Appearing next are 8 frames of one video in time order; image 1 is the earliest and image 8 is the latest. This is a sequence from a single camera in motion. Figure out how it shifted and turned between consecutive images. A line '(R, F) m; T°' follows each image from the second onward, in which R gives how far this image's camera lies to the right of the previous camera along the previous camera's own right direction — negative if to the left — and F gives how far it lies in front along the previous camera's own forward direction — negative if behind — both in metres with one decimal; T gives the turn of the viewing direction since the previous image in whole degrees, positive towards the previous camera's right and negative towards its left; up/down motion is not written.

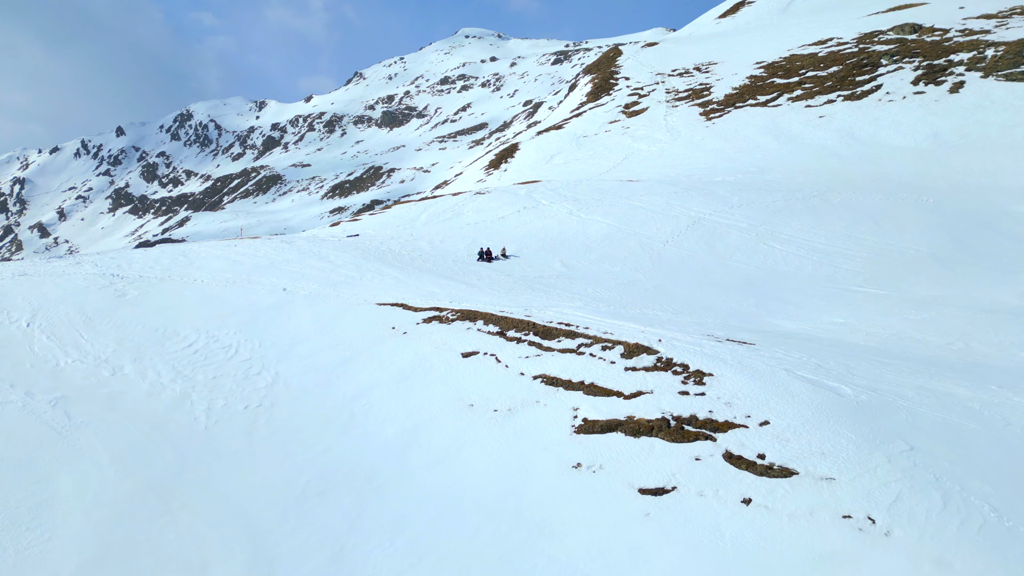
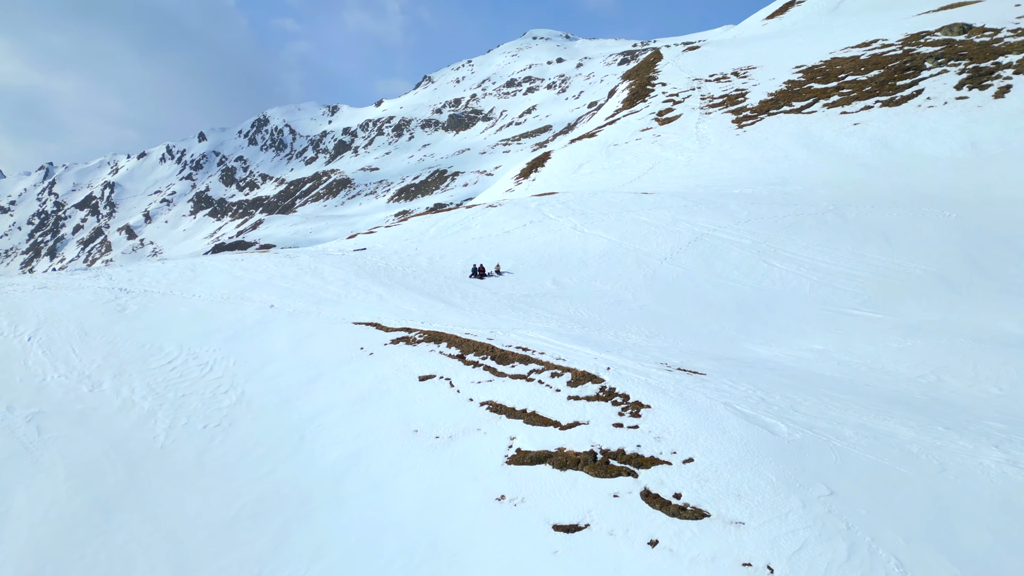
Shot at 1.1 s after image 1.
(+2.4, 0.0) m; -4°
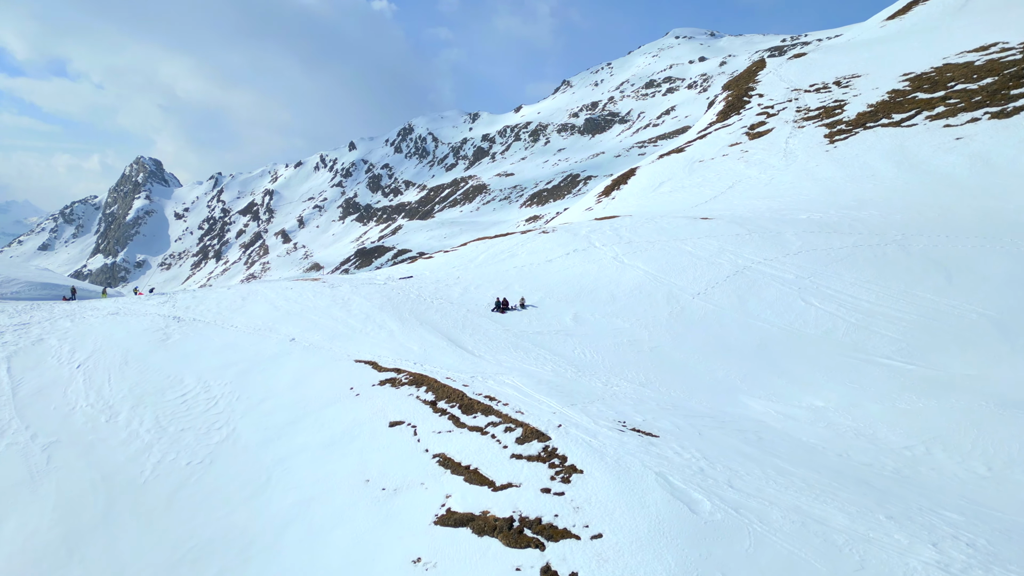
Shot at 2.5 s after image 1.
(+3.7, +0.4) m; -10°
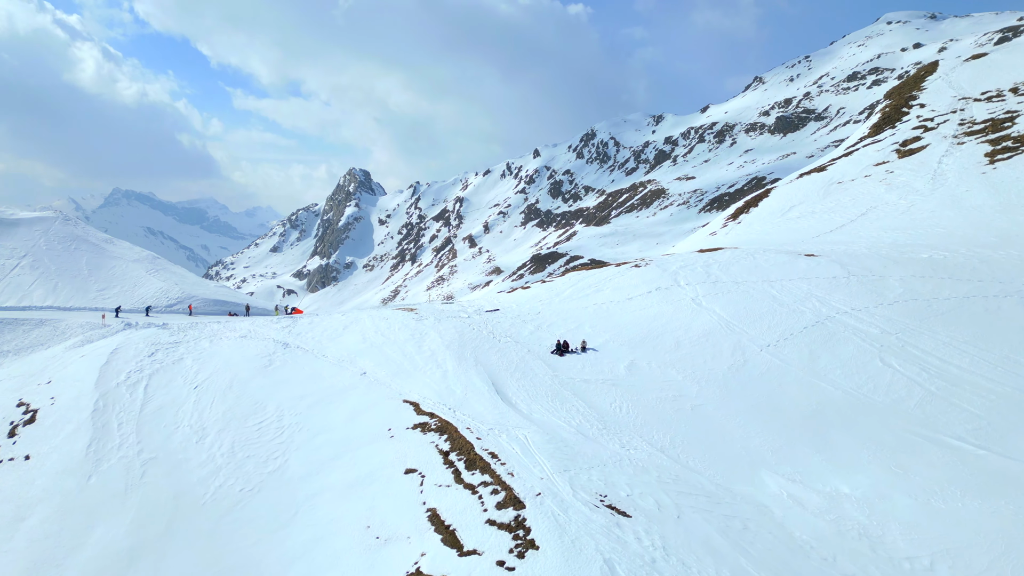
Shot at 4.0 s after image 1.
(+3.9, 0.0) m; -13°
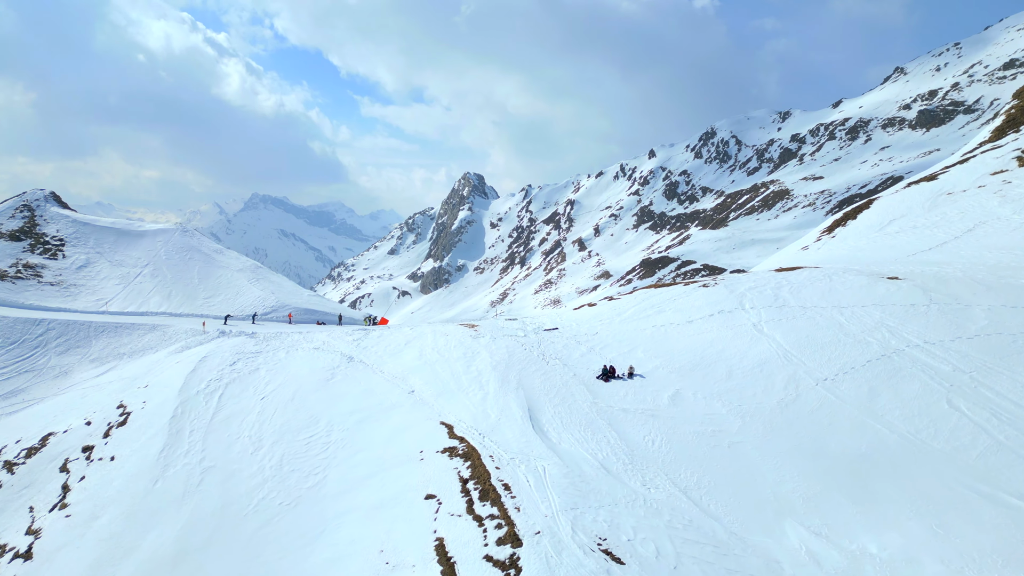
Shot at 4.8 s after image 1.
(+2.3, +0.2) m; -9°
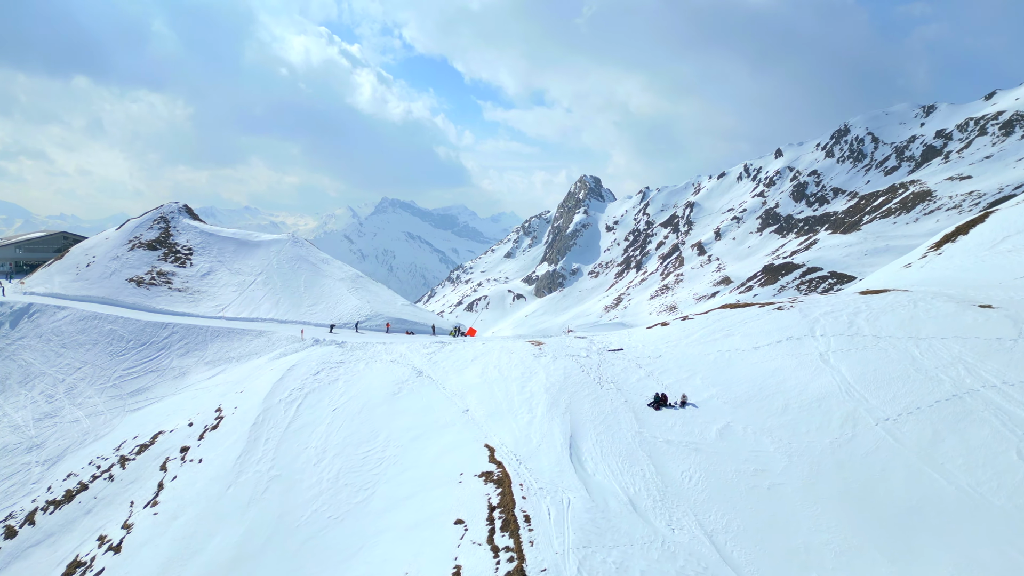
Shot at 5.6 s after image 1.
(+2.3, -0.1) m; -9°
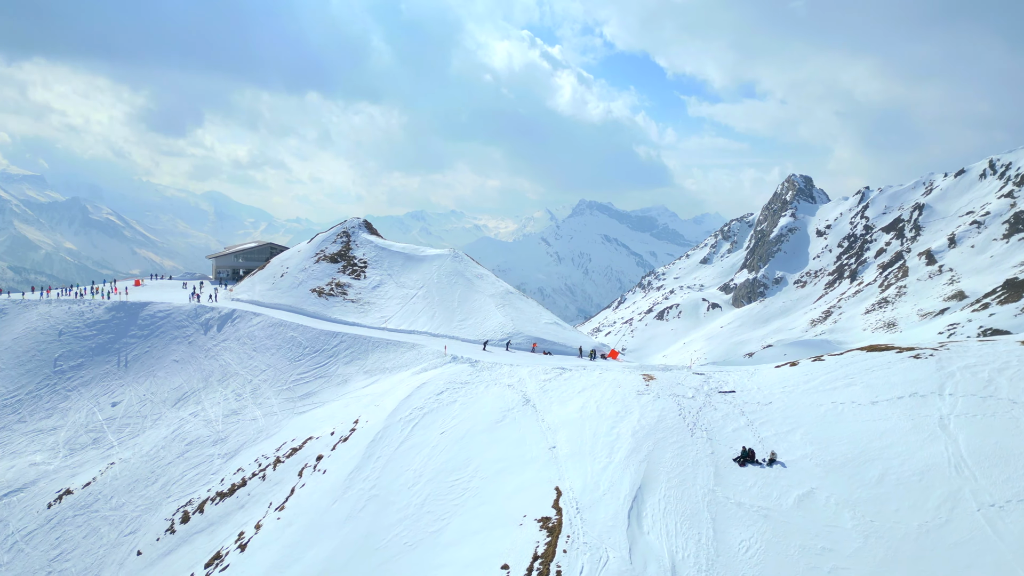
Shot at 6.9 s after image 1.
(+3.7, 0.0) m; -15°
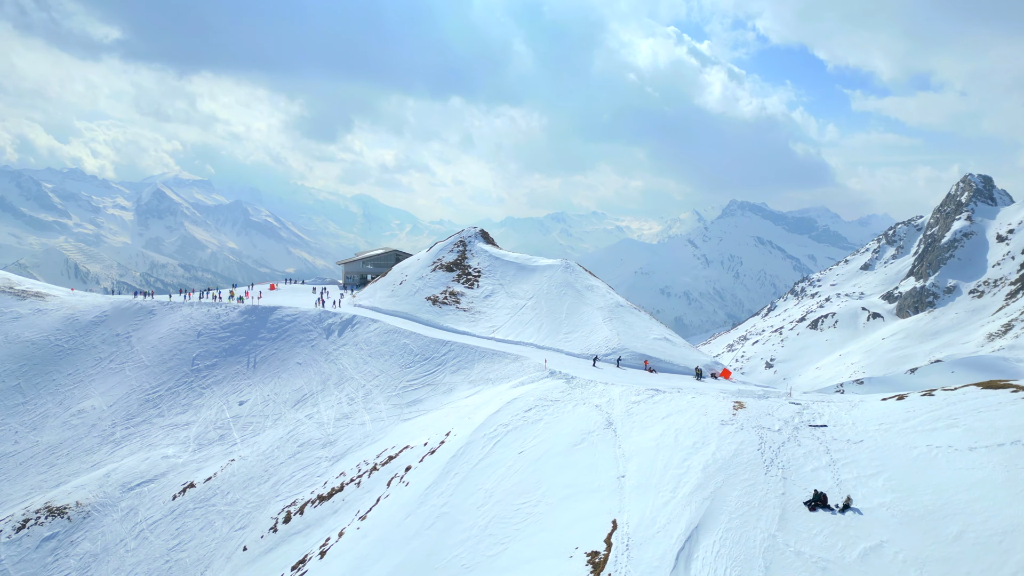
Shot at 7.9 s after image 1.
(+2.4, 0.0) m; -10°
